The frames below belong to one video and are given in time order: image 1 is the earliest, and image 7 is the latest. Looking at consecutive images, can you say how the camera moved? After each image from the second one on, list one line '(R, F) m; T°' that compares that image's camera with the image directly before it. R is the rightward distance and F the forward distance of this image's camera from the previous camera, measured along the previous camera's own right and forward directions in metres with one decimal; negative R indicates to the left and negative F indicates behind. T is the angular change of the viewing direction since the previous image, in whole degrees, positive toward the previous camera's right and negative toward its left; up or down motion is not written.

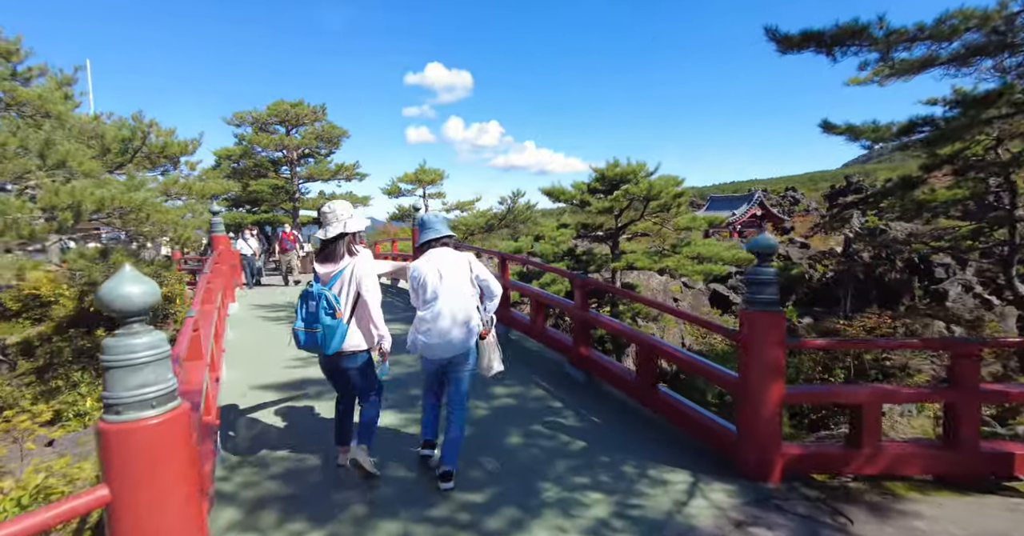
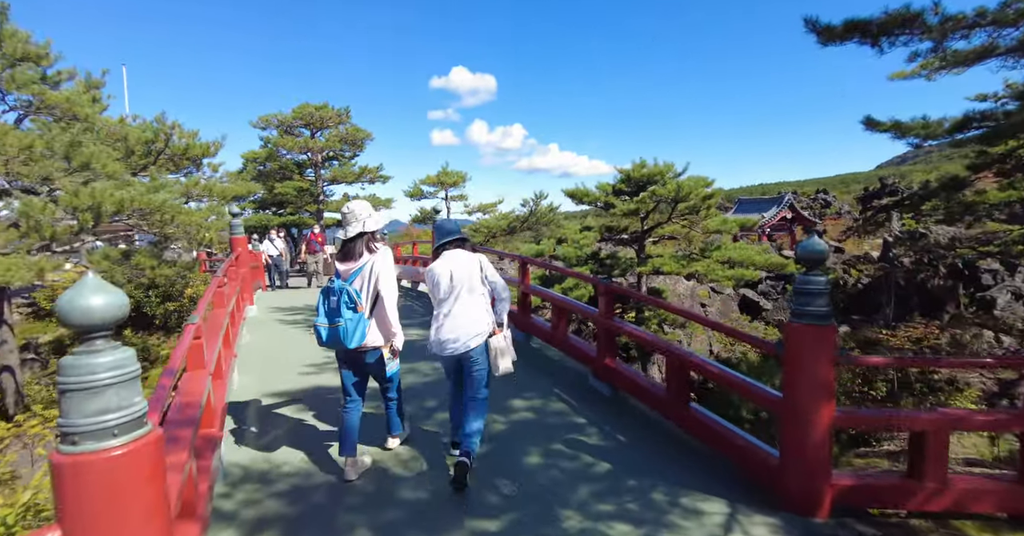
(0.0, +0.3) m; -3°
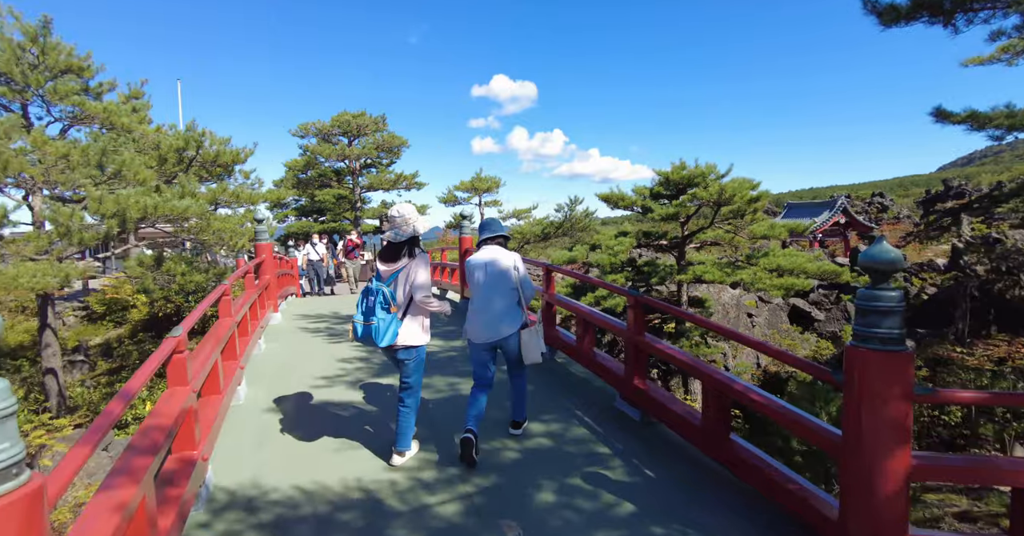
(+0.2, +0.4) m; -5°
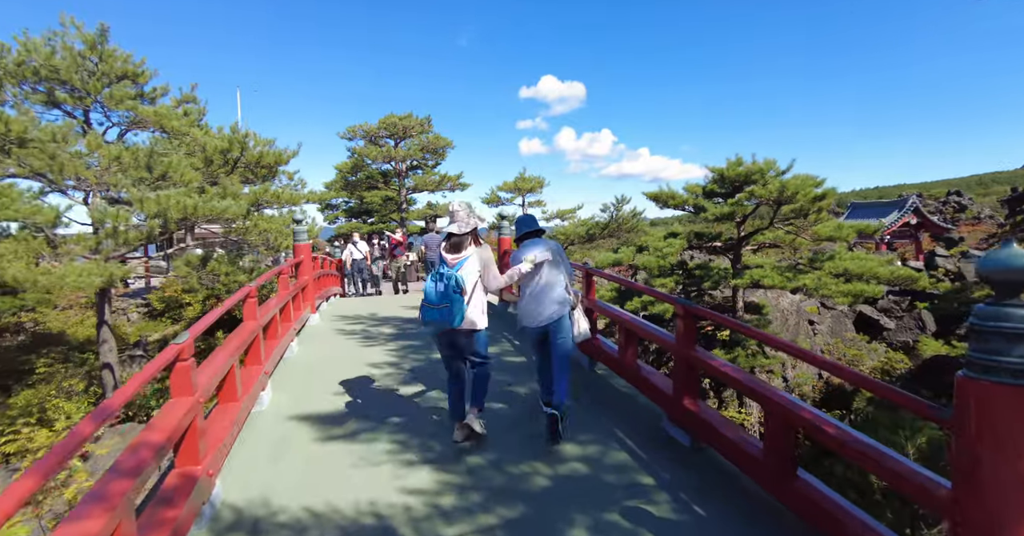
(+0.1, +0.4) m; -6°
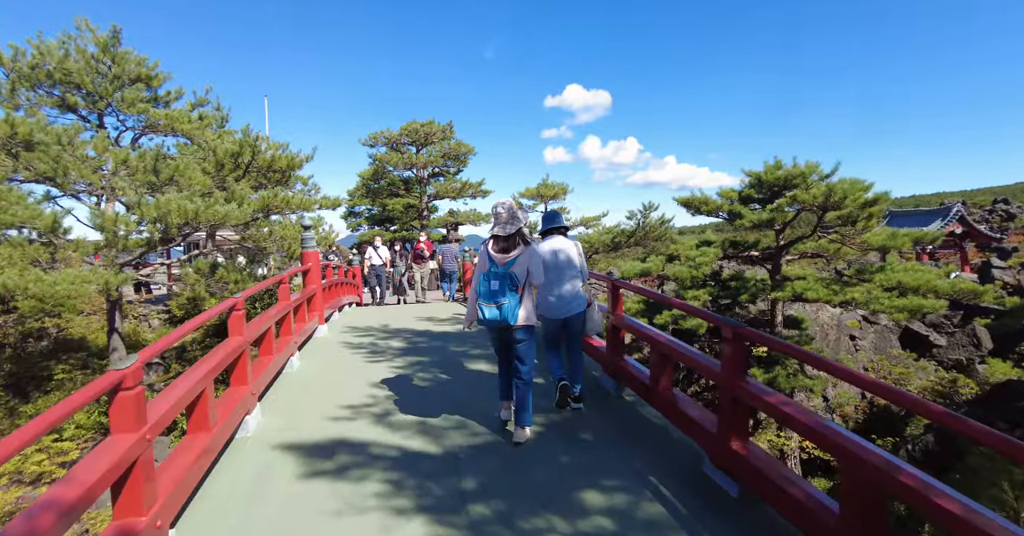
(+0.1, +0.6) m; -3°
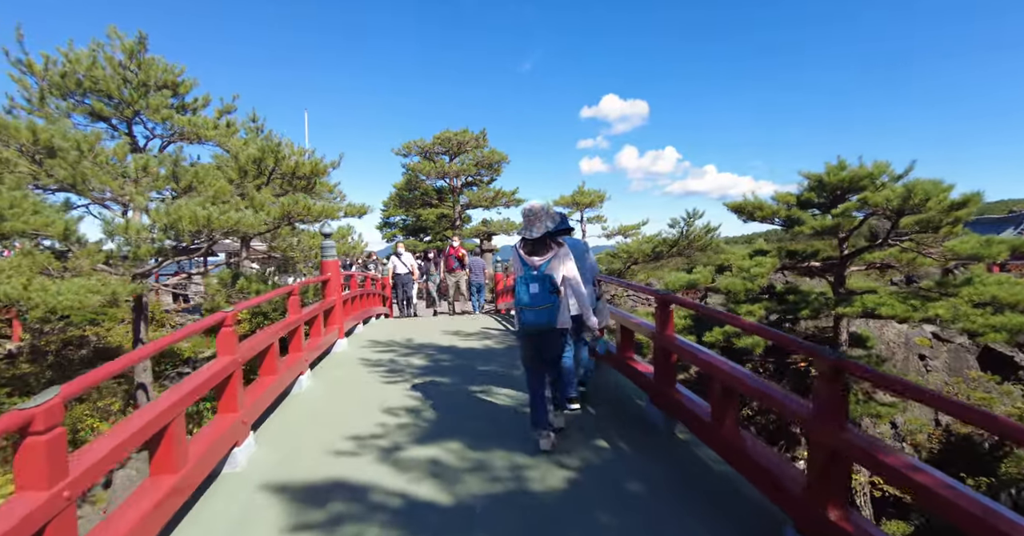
(0.0, +0.7) m; -4°
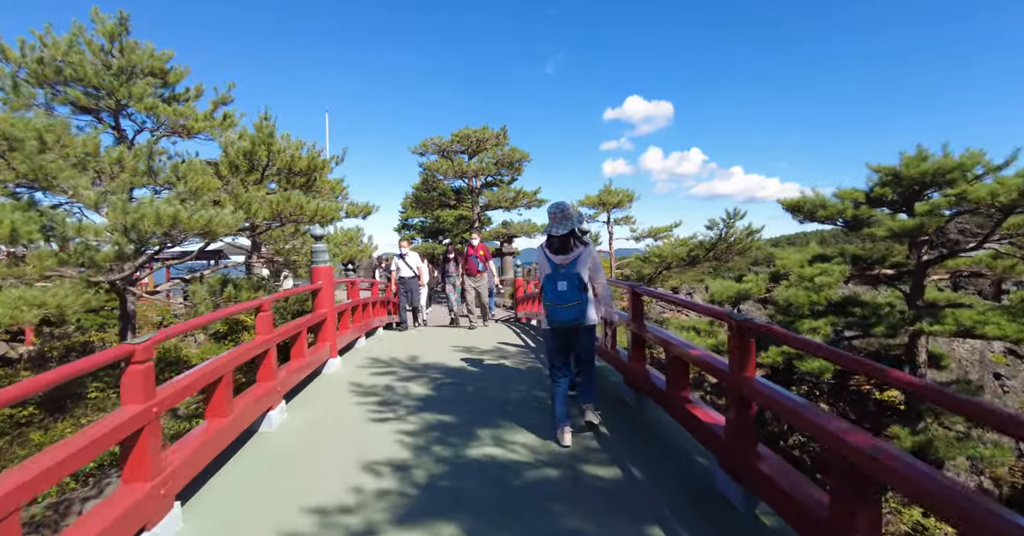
(0.0, +1.1) m; -3°
